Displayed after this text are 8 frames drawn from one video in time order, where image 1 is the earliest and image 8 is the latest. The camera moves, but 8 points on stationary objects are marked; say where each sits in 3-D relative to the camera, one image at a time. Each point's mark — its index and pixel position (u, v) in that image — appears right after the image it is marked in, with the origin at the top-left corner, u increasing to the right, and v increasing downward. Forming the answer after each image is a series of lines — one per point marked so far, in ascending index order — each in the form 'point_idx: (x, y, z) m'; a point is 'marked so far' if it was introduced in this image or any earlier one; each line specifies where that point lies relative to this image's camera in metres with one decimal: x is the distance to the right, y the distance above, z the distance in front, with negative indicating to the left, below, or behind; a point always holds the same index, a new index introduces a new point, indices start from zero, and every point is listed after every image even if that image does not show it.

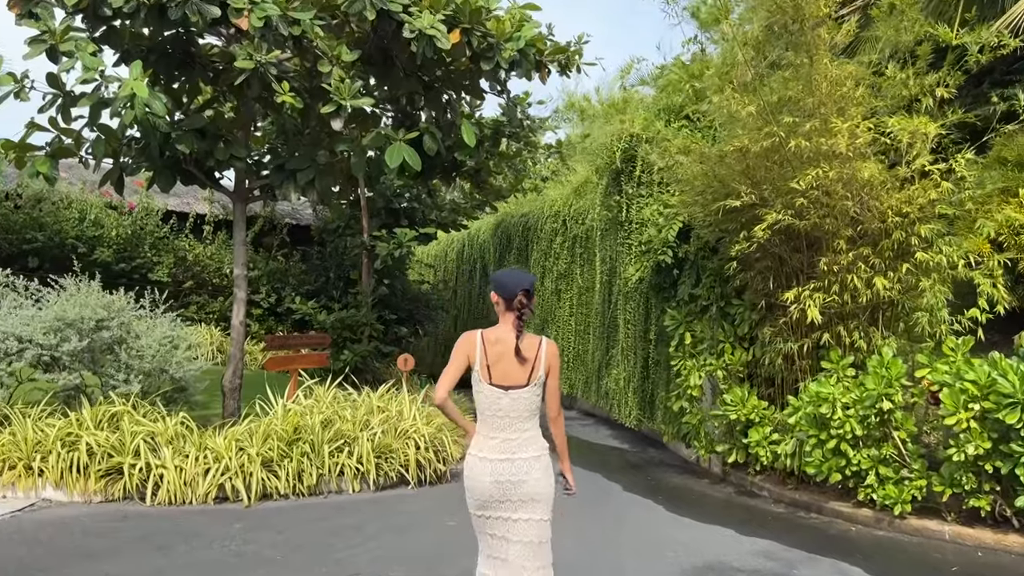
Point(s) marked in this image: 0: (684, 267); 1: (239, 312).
0: (+1.1, +0.1, +5.7) m
1: (-2.0, -0.2, +6.2) m
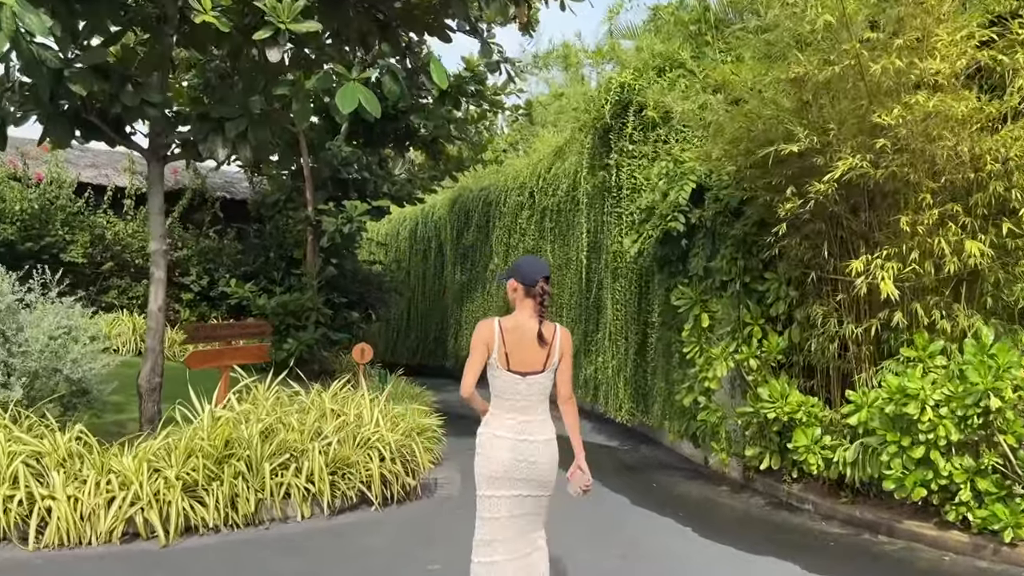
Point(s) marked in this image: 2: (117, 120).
0: (+1.0, +0.3, +4.8) m
1: (-2.1, 0.0, +5.1) m
2: (-2.3, +1.0, +5.0) m
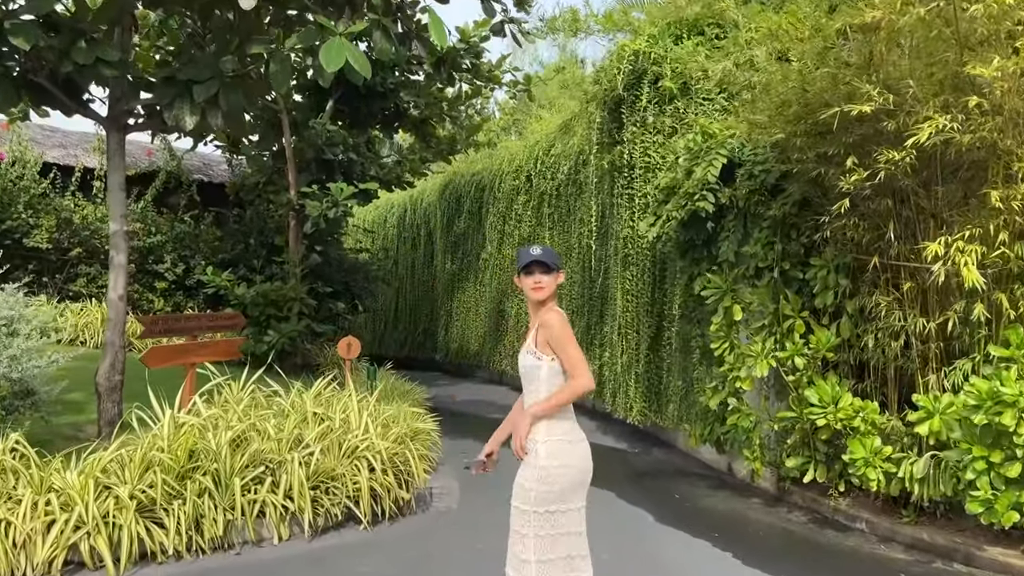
0: (+1.1, +0.4, +4.3) m
1: (-2.1, 0.0, +4.5) m
2: (-2.2, +1.0, +4.4) m
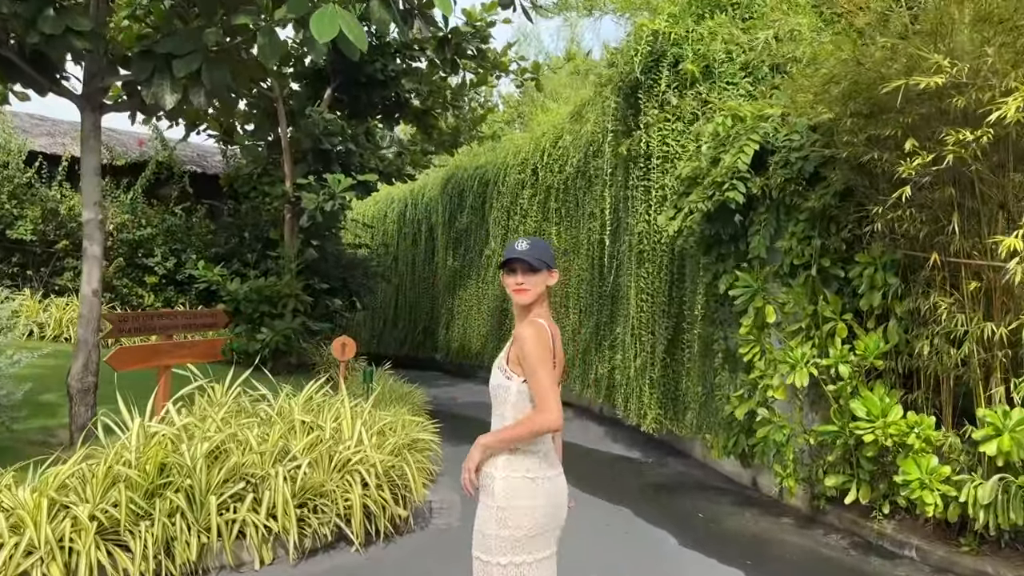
0: (+1.1, +0.4, +3.9) m
1: (-2.0, +0.1, +4.1) m
2: (-2.2, +1.1, +4.0) m
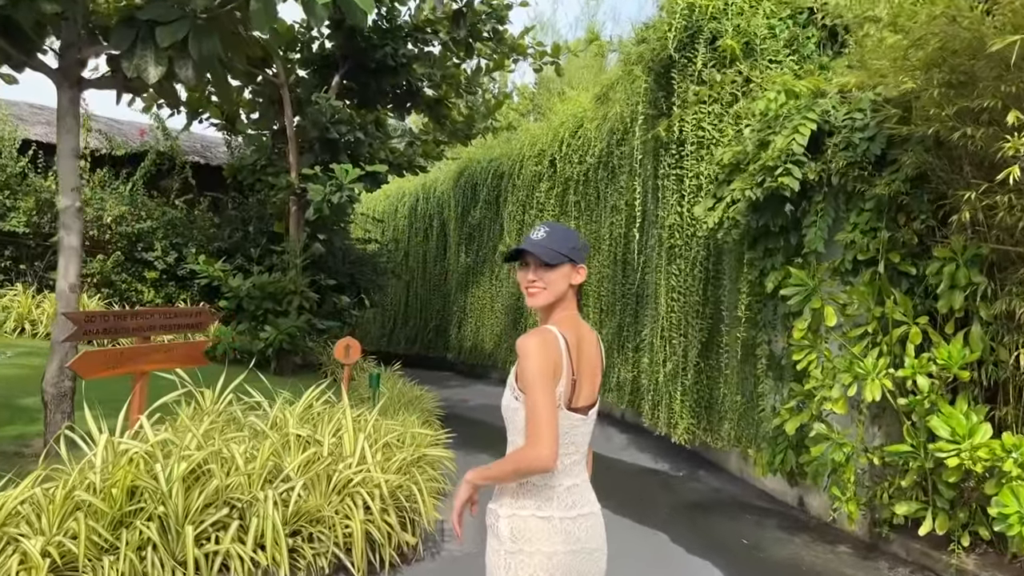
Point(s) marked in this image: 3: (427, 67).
0: (+1.2, +0.4, +3.4) m
1: (-1.9, +0.1, +3.7) m
2: (-2.1, +1.1, +3.6) m
3: (-0.8, +2.0, +7.6) m
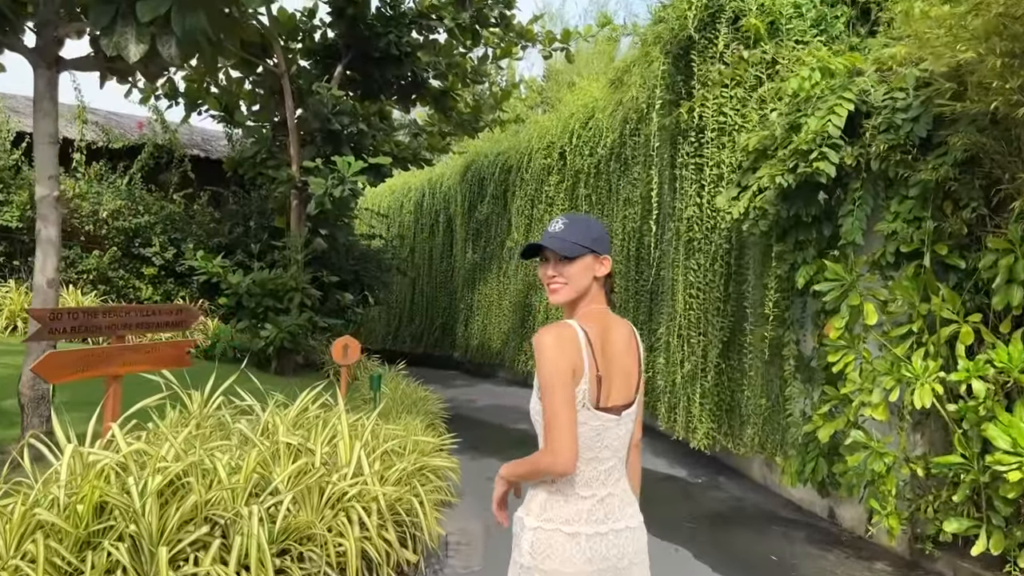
0: (+1.2, +0.4, +3.2) m
1: (-1.9, +0.1, +3.5) m
2: (-2.1, +1.1, +3.4) m
3: (-0.7, +2.0, +7.3) m
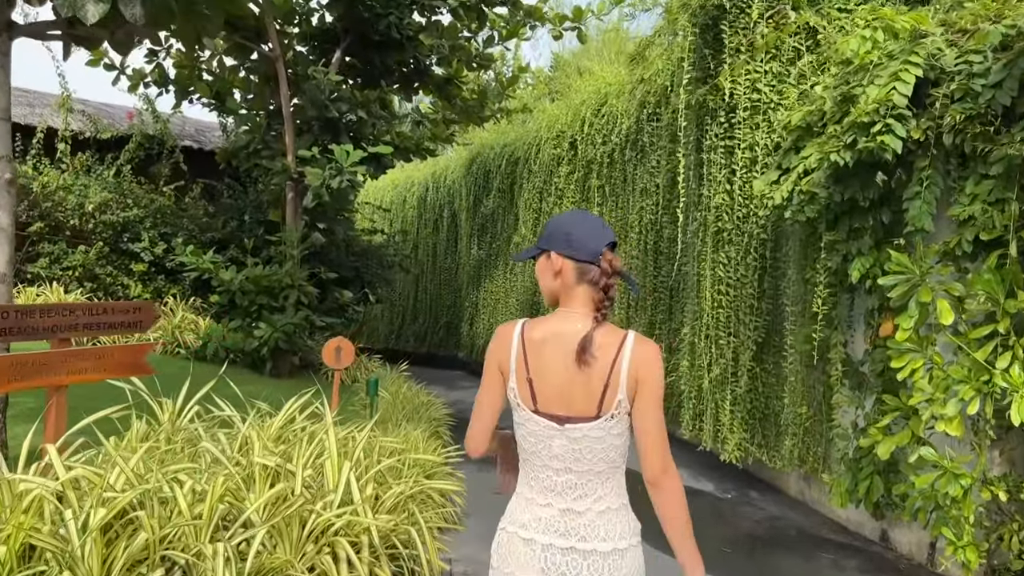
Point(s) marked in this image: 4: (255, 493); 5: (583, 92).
0: (+1.3, +0.4, +2.7) m
1: (-1.8, +0.1, +3.1) m
2: (-2.0, +1.1, +3.0) m
3: (-0.6, +2.0, +6.9) m
4: (-0.7, -0.6, +2.4) m
5: (+0.5, +1.5, +6.5) m
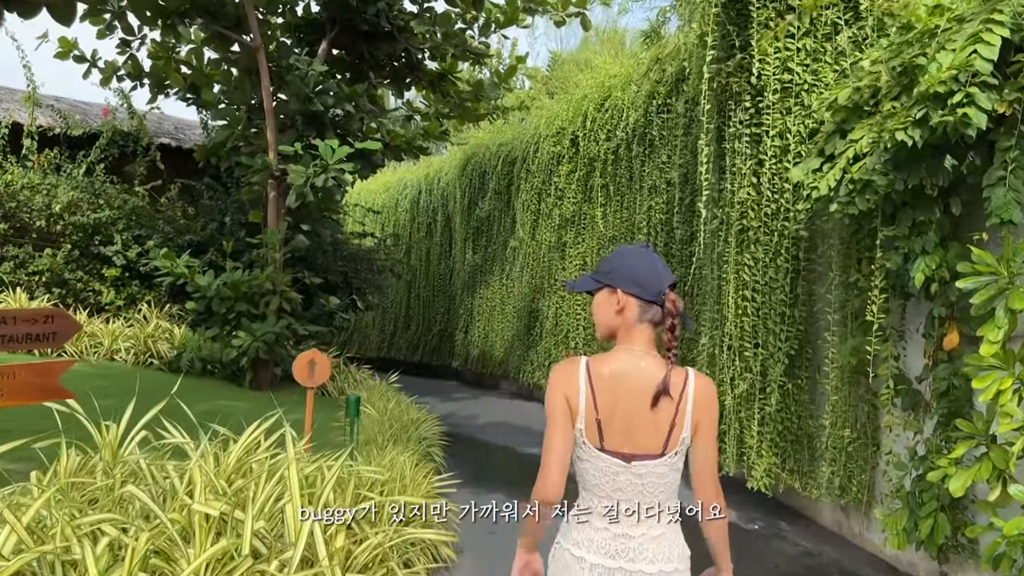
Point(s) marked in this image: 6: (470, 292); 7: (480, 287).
0: (+1.3, +0.4, +2.3) m
1: (-1.8, +0.1, +2.6) m
2: (-2.0, +1.1, +2.5) m
3: (-0.6, +2.0, +6.5) m
4: (-0.7, -0.6, +1.9) m
5: (+0.5, +1.5, +6.1) m
6: (-0.4, 0.0, +8.2) m
7: (-0.3, 0.0, +8.0) m
